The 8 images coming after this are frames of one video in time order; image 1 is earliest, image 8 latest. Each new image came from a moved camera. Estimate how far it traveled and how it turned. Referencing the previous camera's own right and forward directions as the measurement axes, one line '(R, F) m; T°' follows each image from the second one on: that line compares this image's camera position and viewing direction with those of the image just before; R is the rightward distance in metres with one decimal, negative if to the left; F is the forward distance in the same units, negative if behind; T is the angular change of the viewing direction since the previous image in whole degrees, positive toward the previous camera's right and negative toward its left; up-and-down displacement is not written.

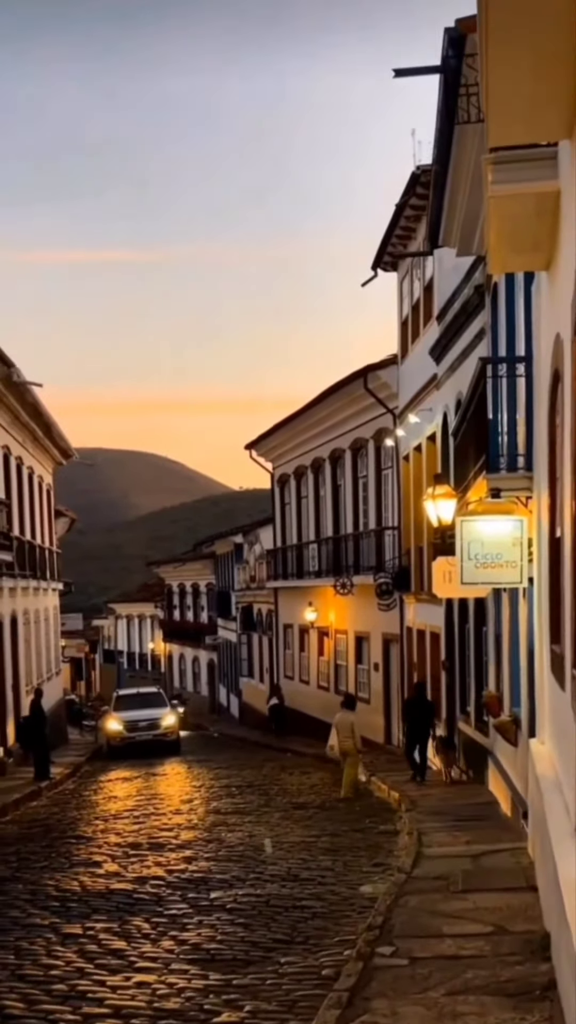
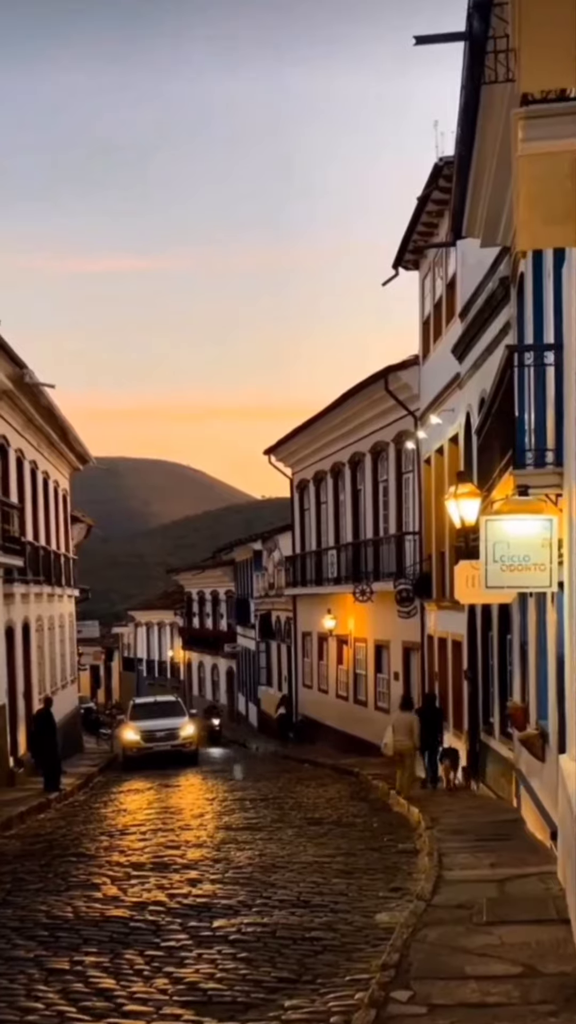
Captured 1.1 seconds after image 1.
(+0.1, +0.7) m; -1°
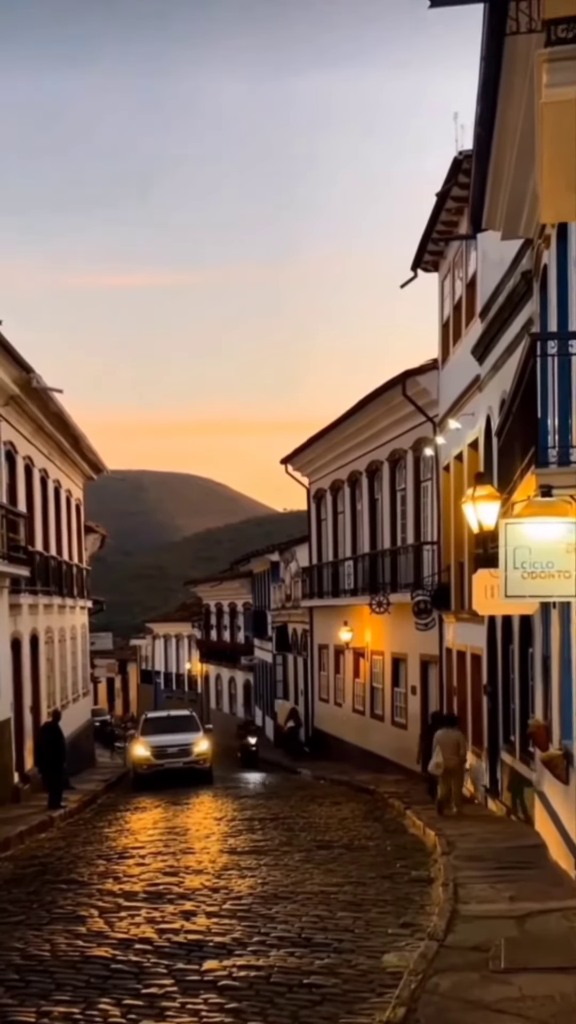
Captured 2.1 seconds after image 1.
(+0.1, +0.8) m; -1°
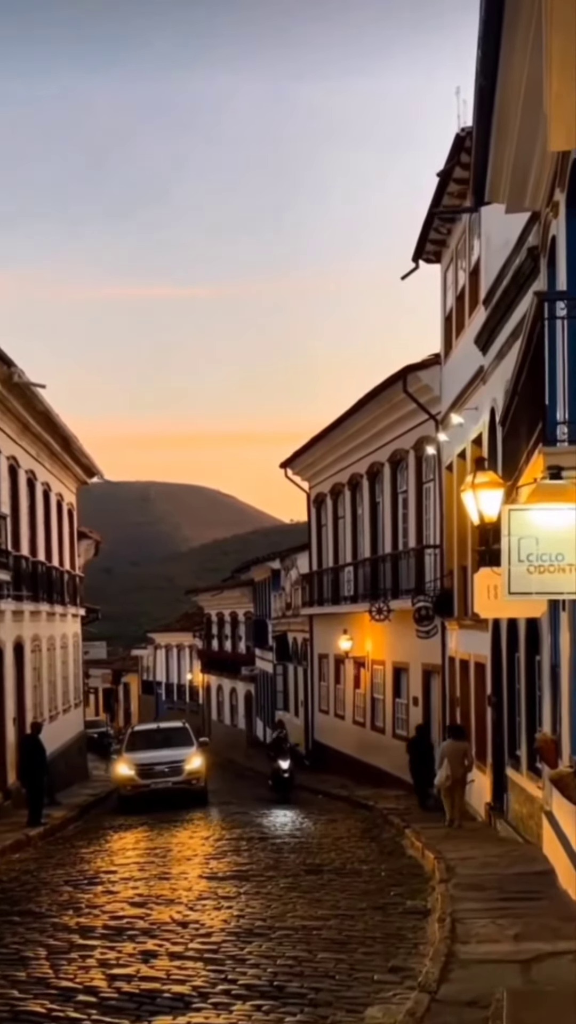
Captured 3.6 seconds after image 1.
(+0.2, +1.1) m; 0°
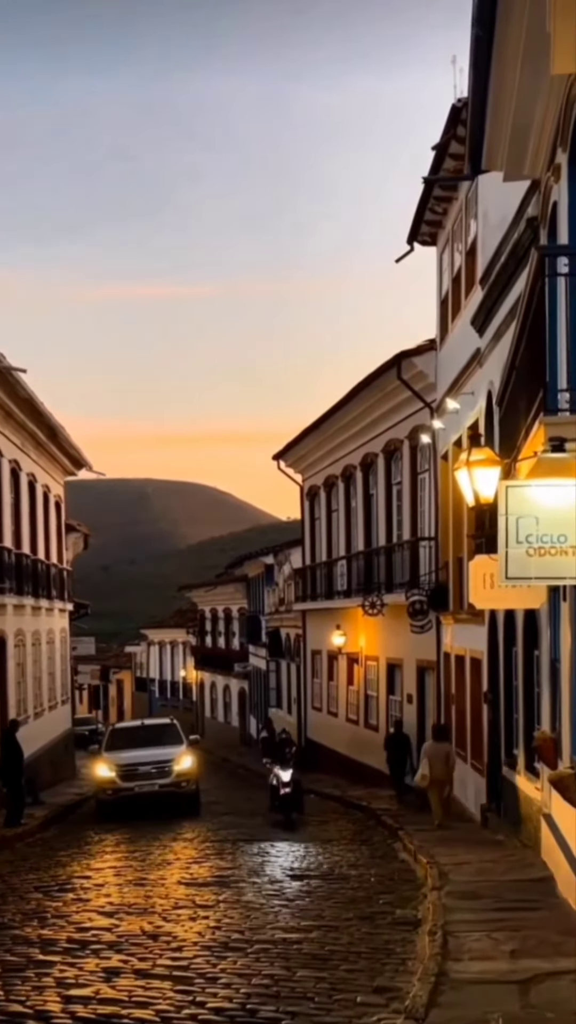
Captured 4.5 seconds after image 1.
(+0.1, +0.7) m; 0°
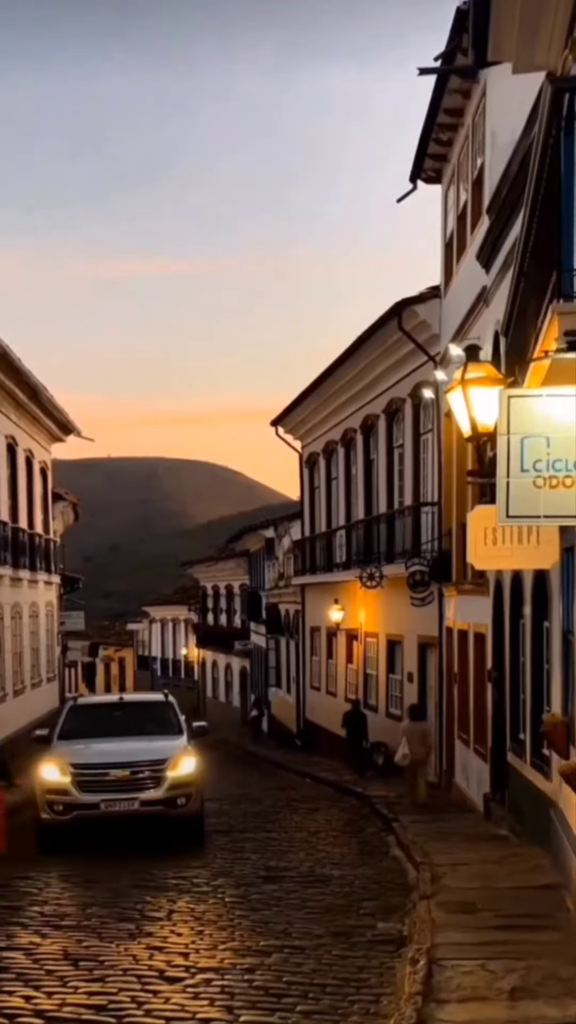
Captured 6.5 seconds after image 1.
(+0.3, +1.7) m; 0°
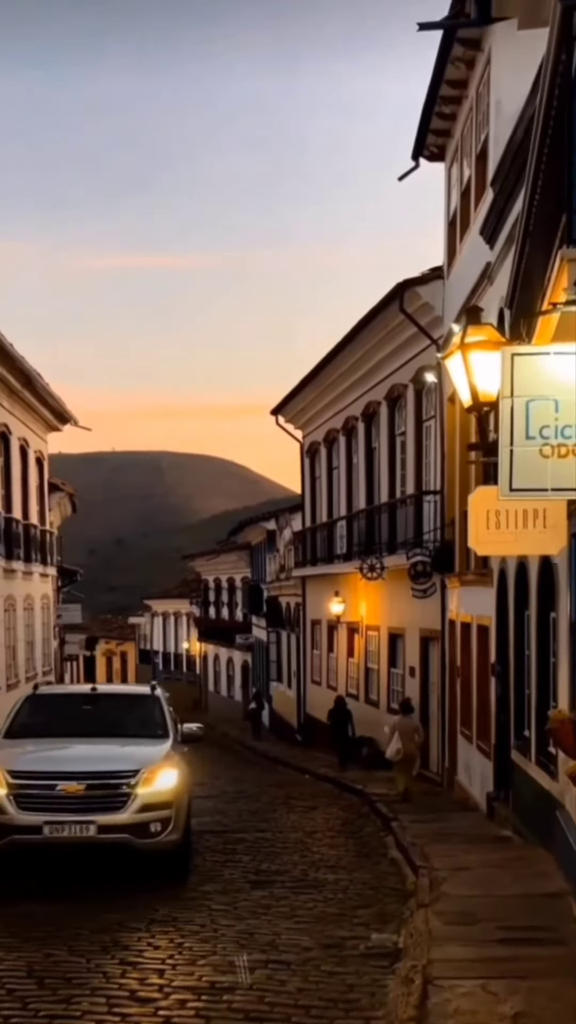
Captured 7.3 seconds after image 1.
(+0.1, +0.6) m; 0°
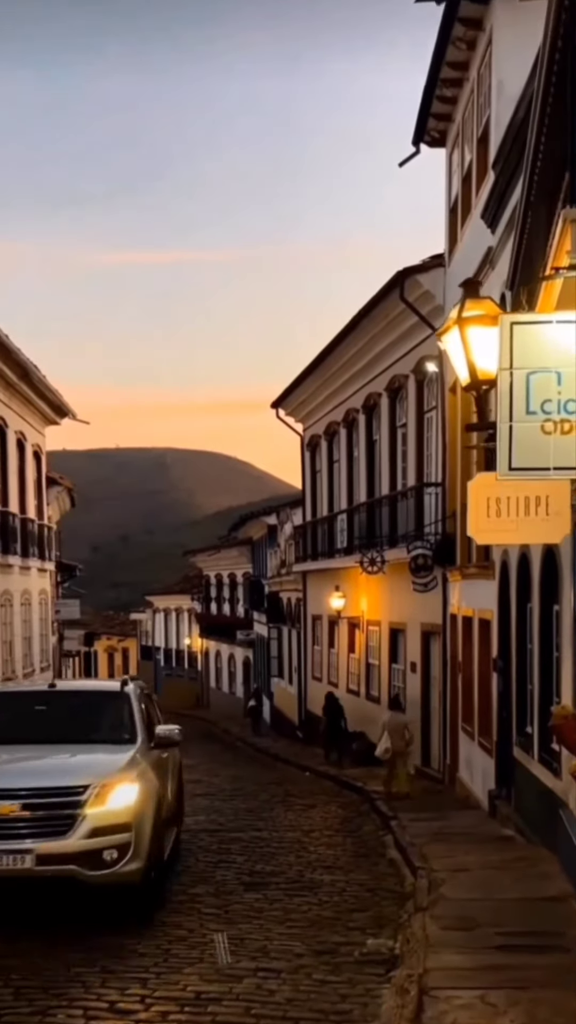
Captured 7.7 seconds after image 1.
(+0.1, +0.4) m; 0°
